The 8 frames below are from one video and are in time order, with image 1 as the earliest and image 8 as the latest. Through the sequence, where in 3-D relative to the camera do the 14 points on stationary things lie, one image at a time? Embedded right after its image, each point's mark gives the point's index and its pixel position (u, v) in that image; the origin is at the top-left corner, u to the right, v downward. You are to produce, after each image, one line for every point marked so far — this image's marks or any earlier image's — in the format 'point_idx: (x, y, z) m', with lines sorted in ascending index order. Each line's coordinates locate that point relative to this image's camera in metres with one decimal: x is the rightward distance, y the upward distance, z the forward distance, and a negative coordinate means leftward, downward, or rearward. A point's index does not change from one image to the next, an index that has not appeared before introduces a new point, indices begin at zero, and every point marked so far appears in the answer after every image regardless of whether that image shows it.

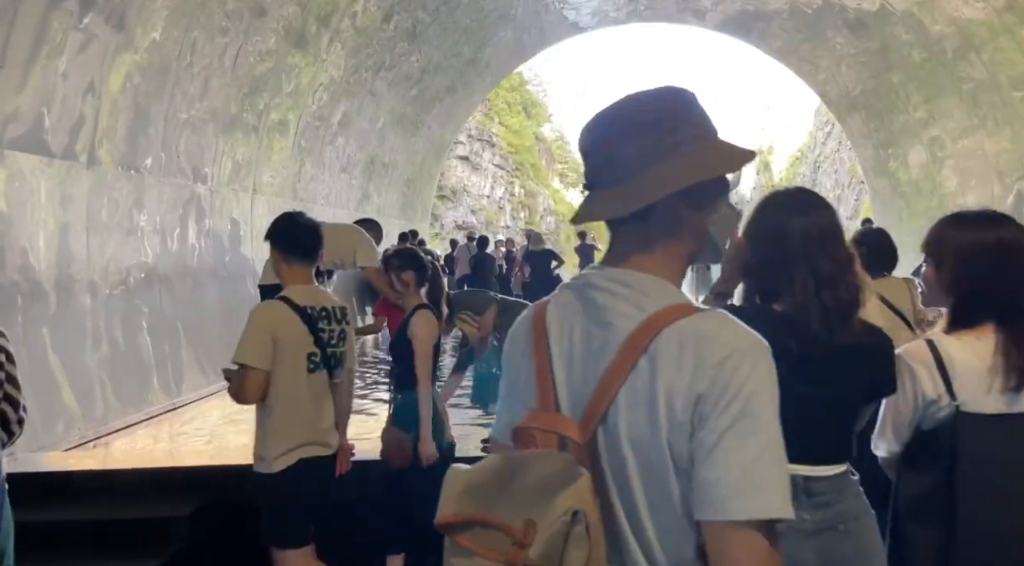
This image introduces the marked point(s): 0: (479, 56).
0: (-0.8, +3.9, +16.9) m
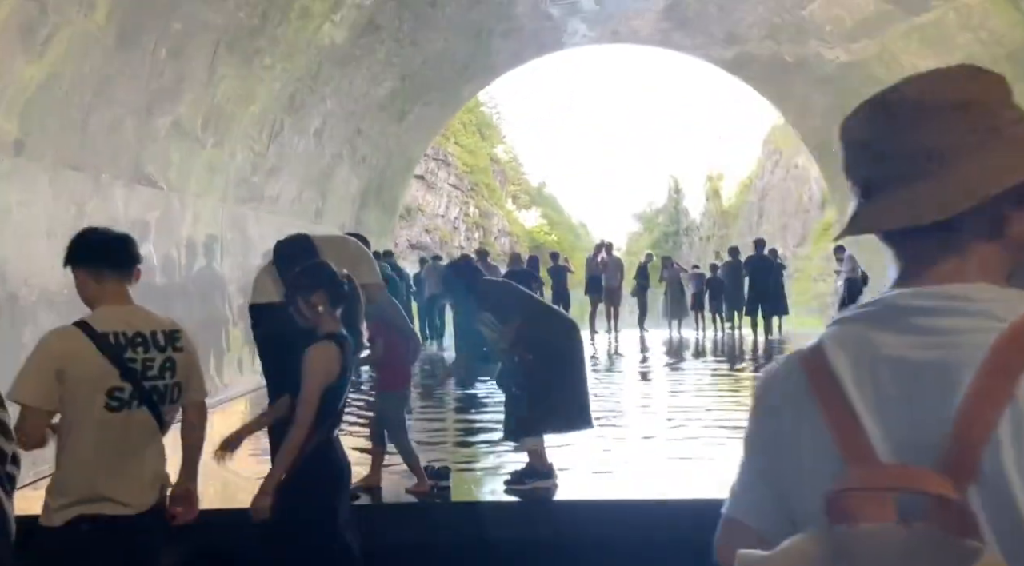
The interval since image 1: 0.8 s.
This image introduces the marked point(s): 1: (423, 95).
0: (-1.3, +3.5, +16.3) m
1: (-1.6, +3.2, +16.6) m
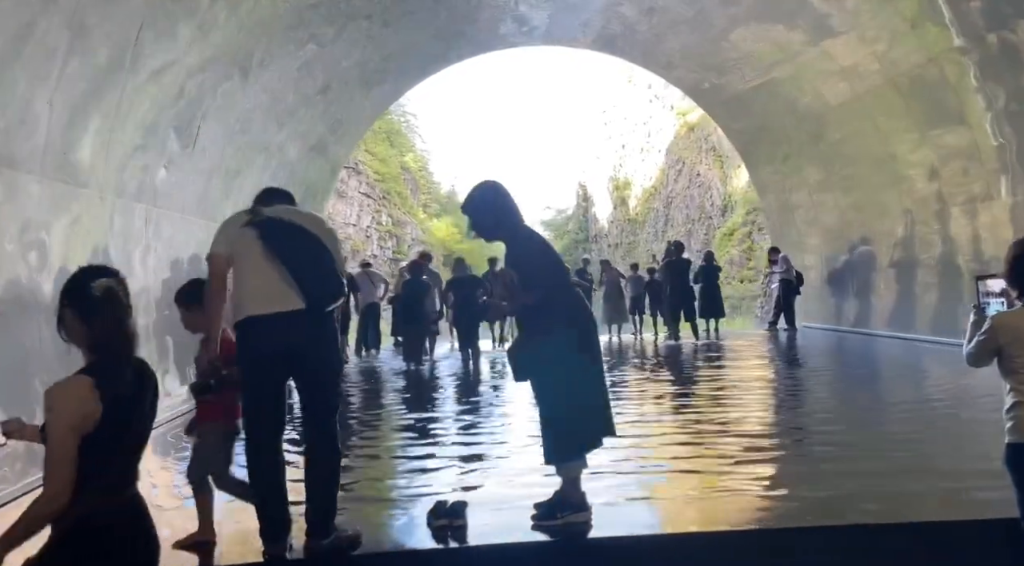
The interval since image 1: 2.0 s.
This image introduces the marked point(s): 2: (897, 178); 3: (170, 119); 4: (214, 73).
0: (-2.4, +3.4, +15.5) m
1: (-2.7, +3.1, +15.8) m
2: (+6.7, +1.8, +17.0) m
3: (-3.3, +1.7, +9.5) m
4: (-3.1, +2.2, +10.1) m
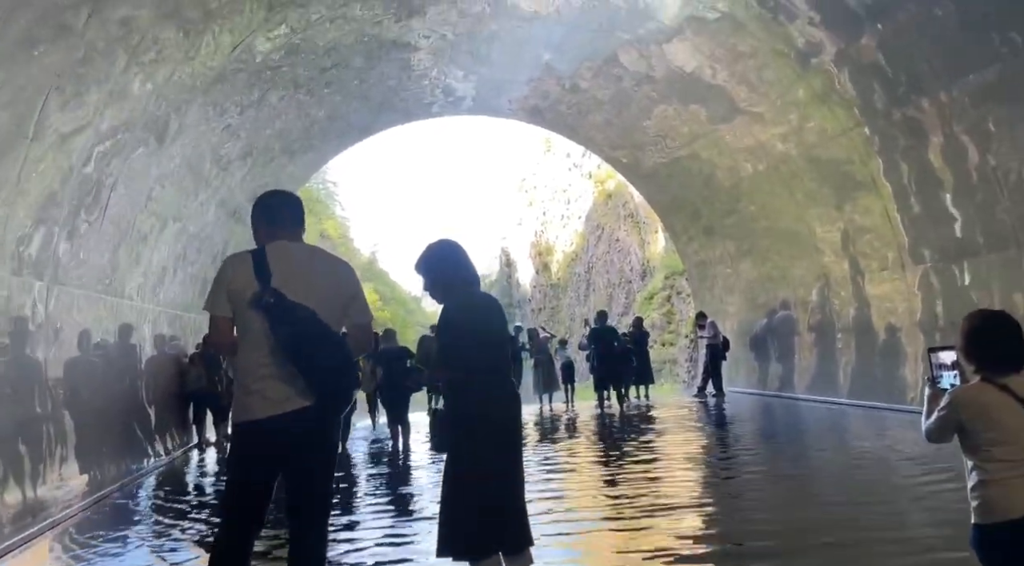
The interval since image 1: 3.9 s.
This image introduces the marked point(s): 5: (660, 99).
0: (-3.6, +2.3, +15.3) m
1: (-3.9, +1.9, +15.5) m
2: (+5.4, +0.7, +17.4) m
3: (-4.0, +0.9, +9.1) m
4: (-3.9, +1.4, +9.8) m
5: (+2.5, +3.1, +16.6) m
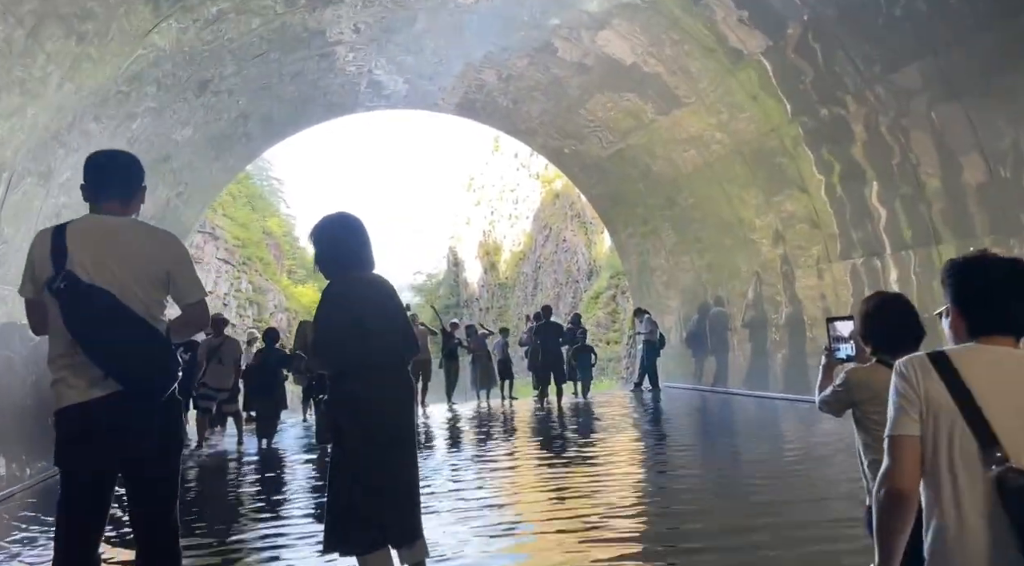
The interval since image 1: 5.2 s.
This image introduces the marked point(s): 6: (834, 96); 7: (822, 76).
0: (-4.6, +2.3, +15.0) m
1: (-4.9, +2.0, +15.2) m
2: (+4.3, +0.8, +17.5) m
3: (-4.7, +1.0, +8.8) m
4: (-4.6, +1.5, +9.4) m
5: (+1.4, +3.2, +16.6) m
6: (+4.0, +2.3, +12.0) m
7: (+3.8, +2.5, +11.9) m
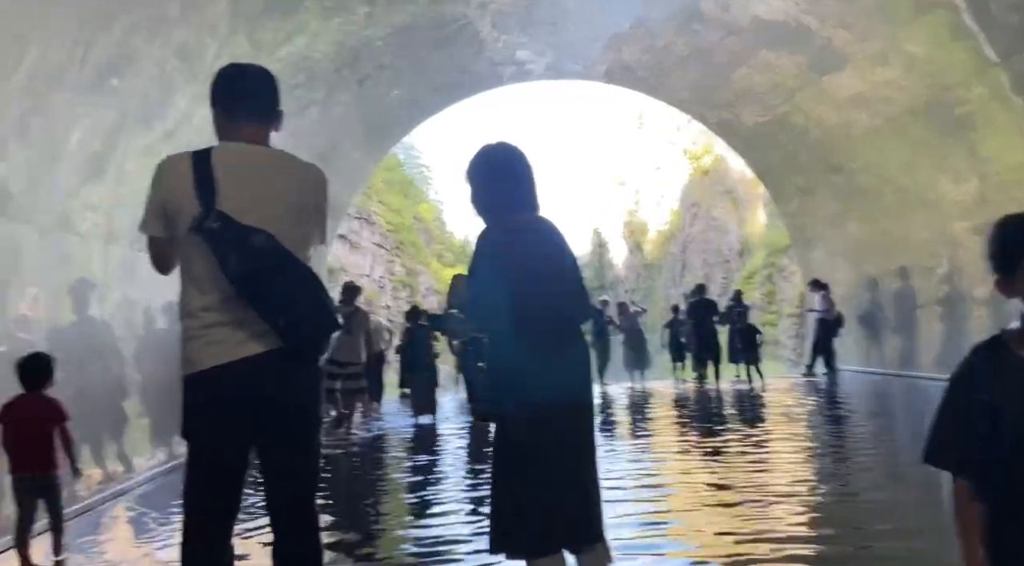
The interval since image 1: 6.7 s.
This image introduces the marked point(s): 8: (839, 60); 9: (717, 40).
0: (-2.3, +2.7, +14.7) m
1: (-2.5, +2.3, +15.0) m
2: (+6.9, +1.3, +15.9) m
3: (-3.3, +1.2, +8.7) m
4: (-3.1, +1.7, +9.3) m
5: (+3.9, +3.7, +15.4) m
6: (+5.8, +2.7, +10.5) m
7: (+5.6, +2.9, +10.4) m
8: (+4.8, +3.3, +14.3) m
9: (+3.2, +3.9, +15.1) m
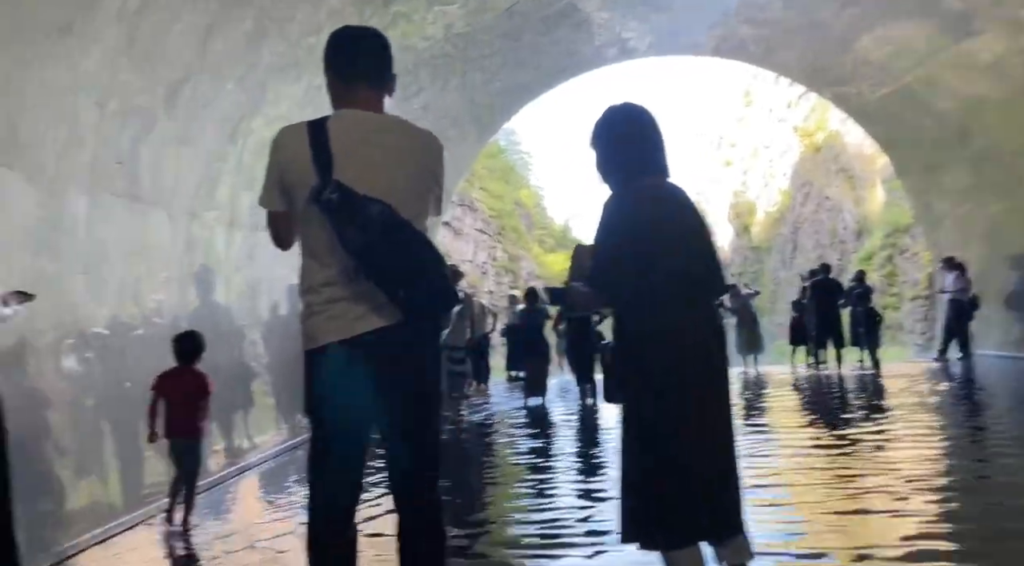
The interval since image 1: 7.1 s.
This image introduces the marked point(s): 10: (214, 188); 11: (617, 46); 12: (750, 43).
0: (-0.7, +2.9, +14.7) m
1: (-0.9, +2.6, +15.0) m
2: (+8.5, +1.6, +14.9) m
3: (-2.3, +1.4, +8.8) m
4: (-2.1, +1.9, +9.3) m
5: (+5.5, +3.9, +14.7) m
6: (+6.9, +3.0, +9.6) m
7: (+6.7, +3.2, +9.6) m
8: (+6.4, +3.6, +13.5) m
9: (+4.8, +4.1, +14.5) m
10: (-2.5, +0.8, +7.9) m
11: (+1.6, +3.9, +15.6) m
12: (+3.9, +4.1, +16.3) m
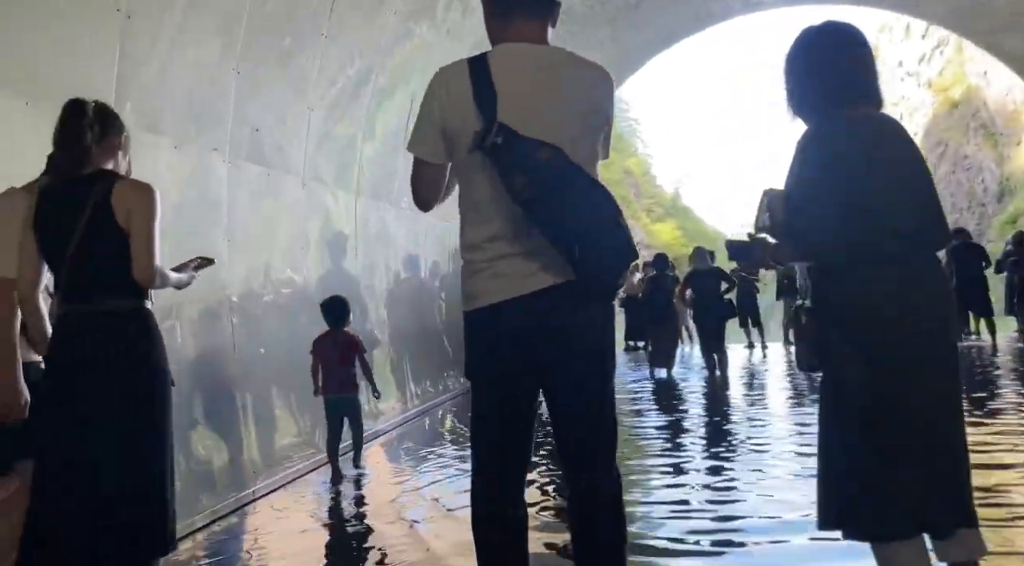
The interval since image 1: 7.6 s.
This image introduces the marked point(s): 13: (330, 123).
0: (+1.1, +3.4, +14.3) m
1: (+0.9, +3.1, +14.6) m
2: (+10.3, +2.1, +13.6) m
3: (-1.2, +1.6, +8.6) m
4: (-0.9, +2.2, +9.2) m
5: (+7.2, +4.5, +13.6) m
6: (+8.0, +3.3, +8.4) m
7: (+7.8, +3.5, +8.4) m
8: (+7.9, +4.1, +12.3) m
9: (+6.5, +4.6, +13.4) m
10: (-1.5, +1.0, +7.8) m
11: (+3.4, +4.5, +14.9) m
12: (+5.8, +4.7, +15.3) m
13: (-1.5, +1.2, +7.5) m
